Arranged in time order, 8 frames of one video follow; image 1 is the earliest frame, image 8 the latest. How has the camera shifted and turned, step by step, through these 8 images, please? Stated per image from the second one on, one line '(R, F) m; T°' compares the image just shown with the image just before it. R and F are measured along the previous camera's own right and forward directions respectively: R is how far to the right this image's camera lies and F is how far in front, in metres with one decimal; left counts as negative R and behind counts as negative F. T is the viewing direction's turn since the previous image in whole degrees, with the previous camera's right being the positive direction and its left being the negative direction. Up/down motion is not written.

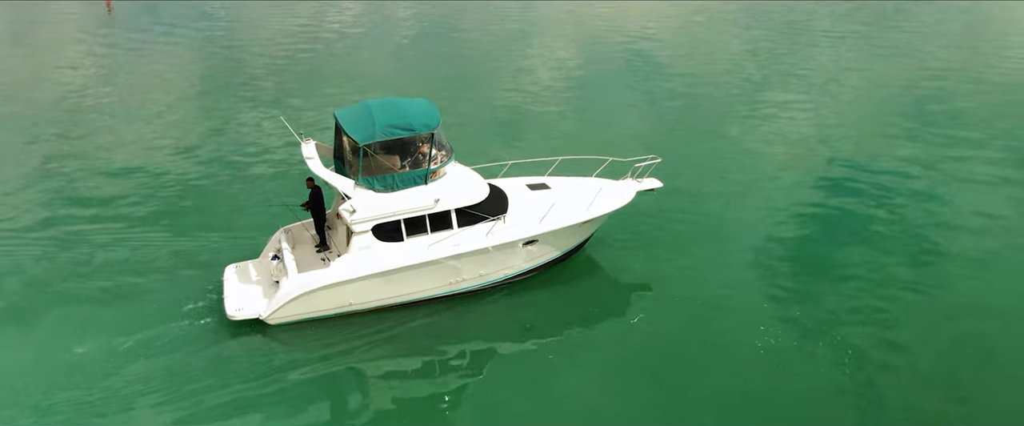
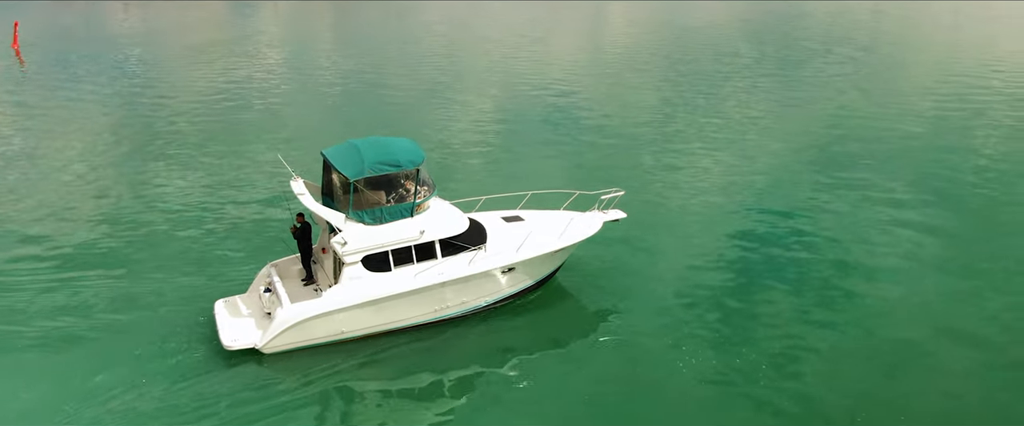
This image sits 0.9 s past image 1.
(-0.2, -0.3) m; +5°
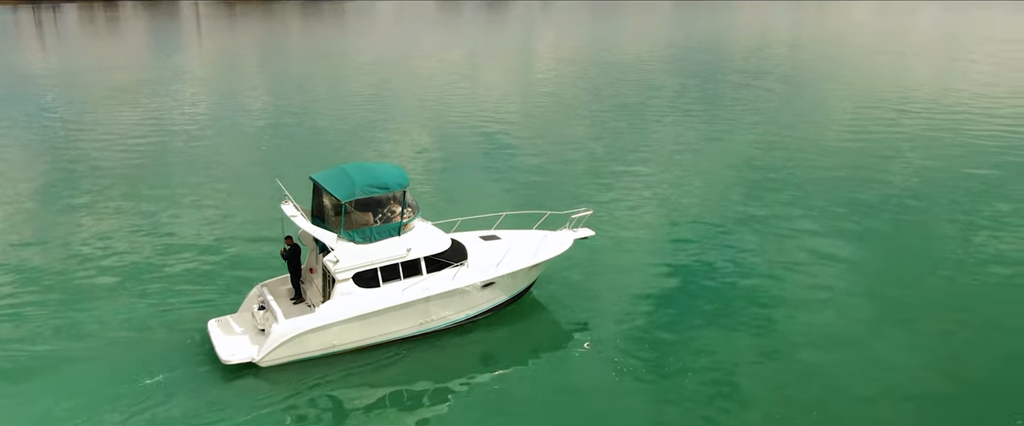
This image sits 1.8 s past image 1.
(-0.2, -0.3) m; +5°
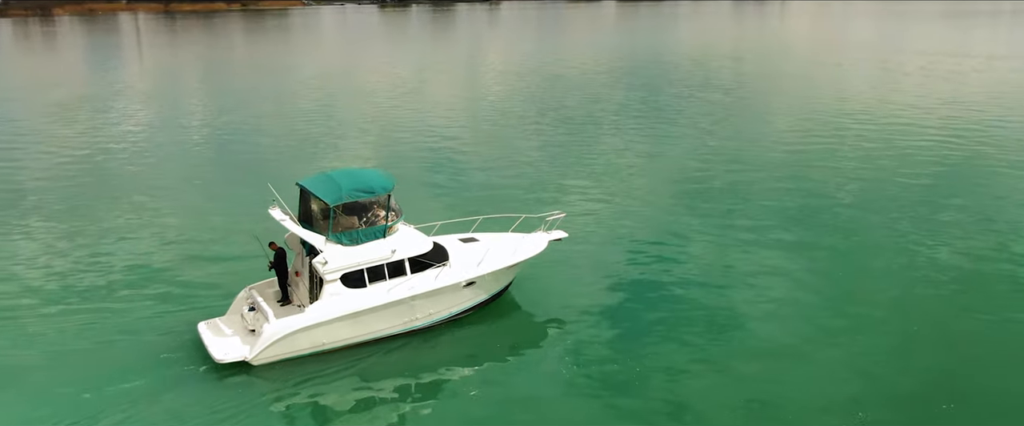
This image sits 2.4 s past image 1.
(-0.1, -0.2) m; +3°
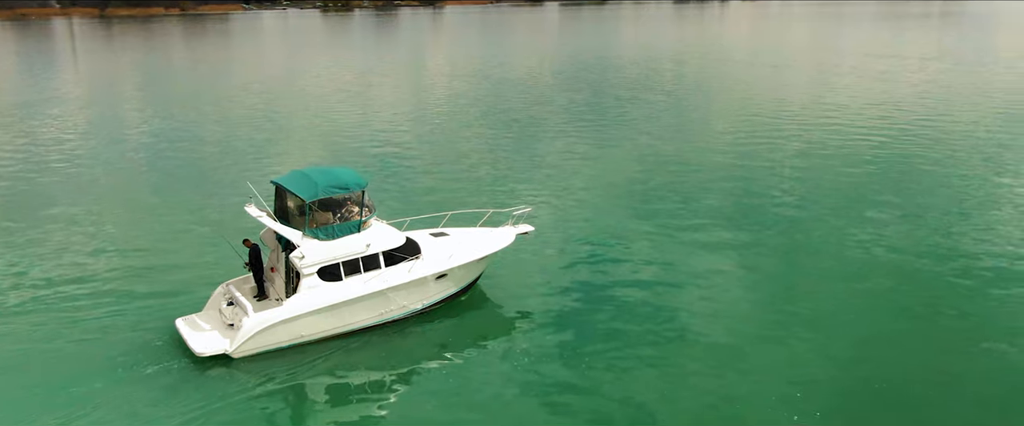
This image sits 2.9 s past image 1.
(-0.1, -0.1) m; +3°
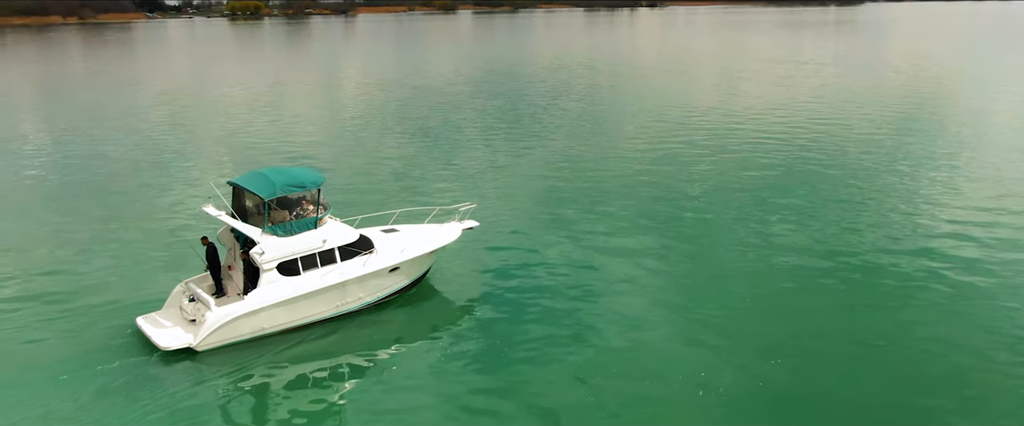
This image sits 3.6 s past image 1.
(-0.1, -0.2) m; +5°
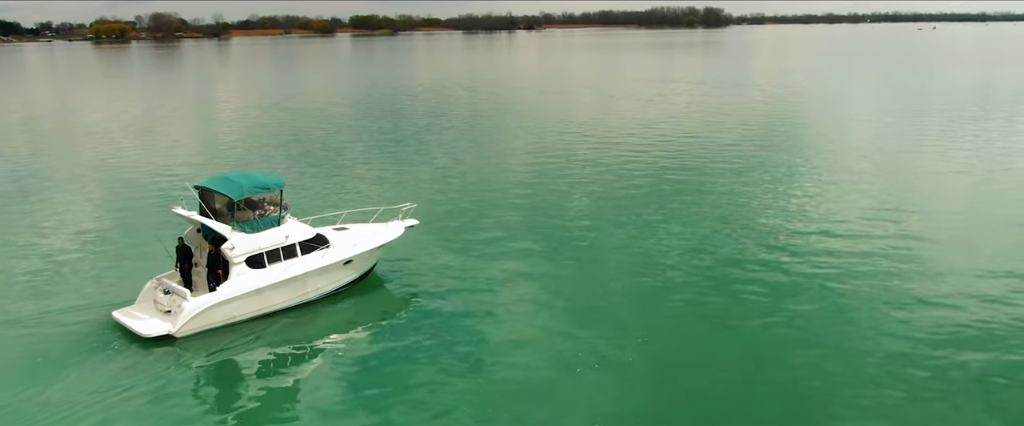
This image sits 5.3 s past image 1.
(-0.3, -0.5) m; +8°
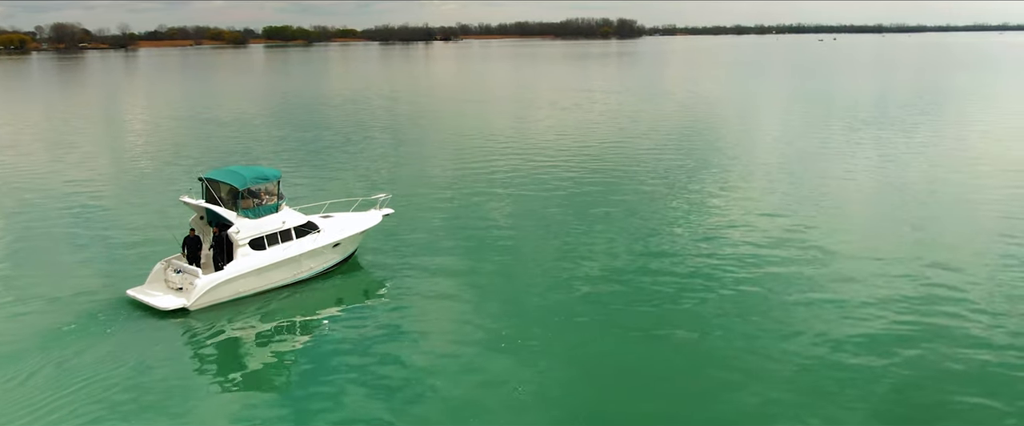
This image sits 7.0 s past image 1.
(-0.3, -0.6) m; +5°
